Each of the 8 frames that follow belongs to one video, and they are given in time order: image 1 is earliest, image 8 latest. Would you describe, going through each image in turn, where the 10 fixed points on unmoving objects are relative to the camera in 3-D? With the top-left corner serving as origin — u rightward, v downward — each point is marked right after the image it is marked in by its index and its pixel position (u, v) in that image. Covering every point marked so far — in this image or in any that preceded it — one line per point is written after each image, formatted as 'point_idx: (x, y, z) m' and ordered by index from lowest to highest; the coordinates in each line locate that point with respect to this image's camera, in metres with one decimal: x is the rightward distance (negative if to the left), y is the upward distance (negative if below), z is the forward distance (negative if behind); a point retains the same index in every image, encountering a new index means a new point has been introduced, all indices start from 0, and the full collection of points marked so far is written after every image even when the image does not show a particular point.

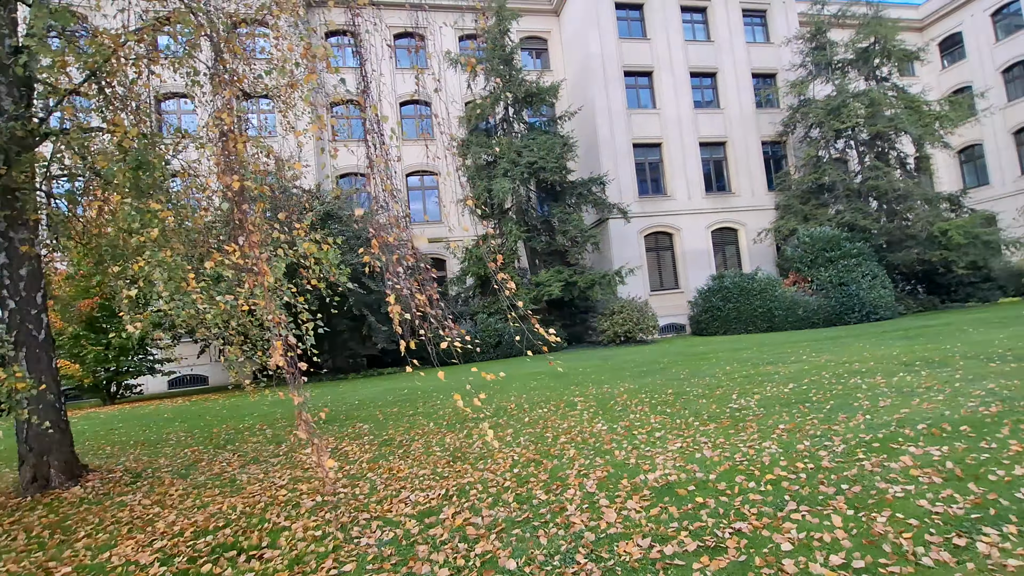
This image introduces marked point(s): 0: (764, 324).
0: (+9.4, -1.4, +18.9) m
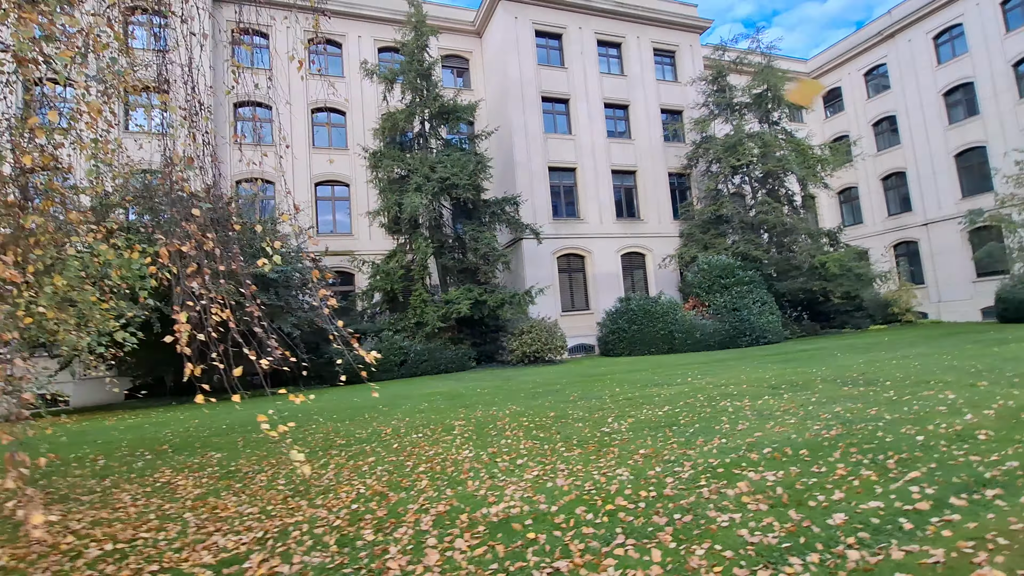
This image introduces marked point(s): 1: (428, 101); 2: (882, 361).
0: (+6.0, -2.3, +19.7) m
1: (-3.1, +6.9, +18.6) m
2: (+8.4, -1.7, +11.5) m
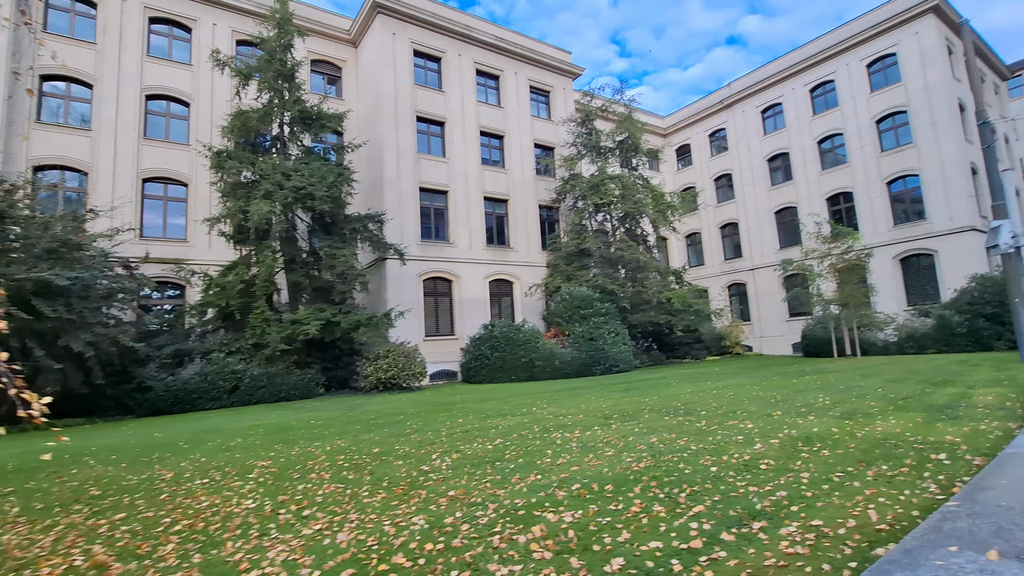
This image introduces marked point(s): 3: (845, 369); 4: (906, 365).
0: (+0.5, -3.4, +19.9) m
1: (-7.7, +6.3, +17.3) m
2: (+4.8, -2.6, +12.5) m
3: (+10.3, -2.5, +15.6) m
4: (+11.5, -2.2, +14.7) m
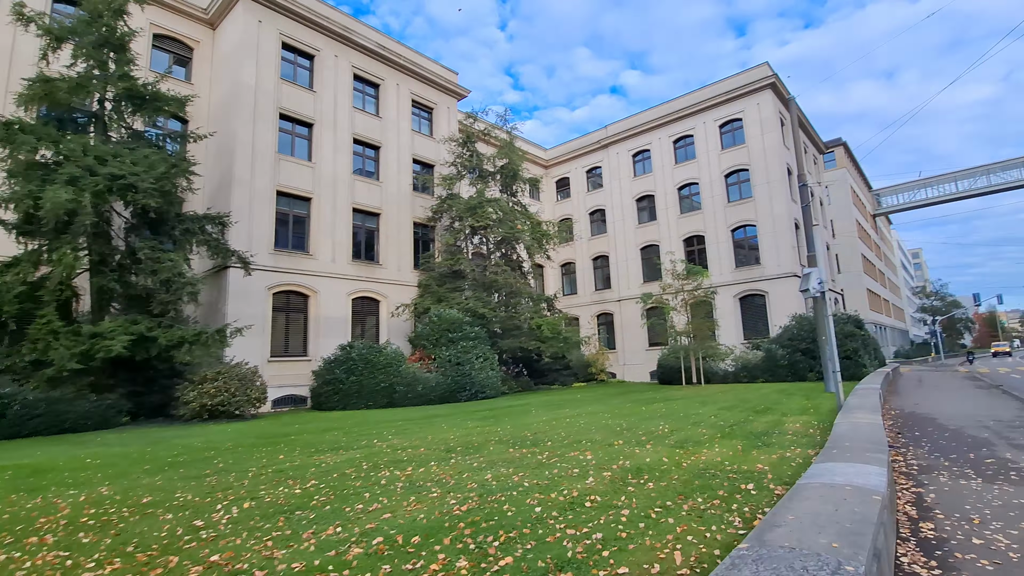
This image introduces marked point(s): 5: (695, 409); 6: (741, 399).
0: (-4.7, -4.1, +18.7) m
1: (-11.7, +6.1, +14.8) m
2: (+1.2, -3.3, +12.5) m
3: (+5.8, -3.6, +16.7) m
4: (+7.2, -3.4, +16.1) m
5: (+4.9, -3.3, +13.7) m
6: (+6.7, -3.3, +14.8) m
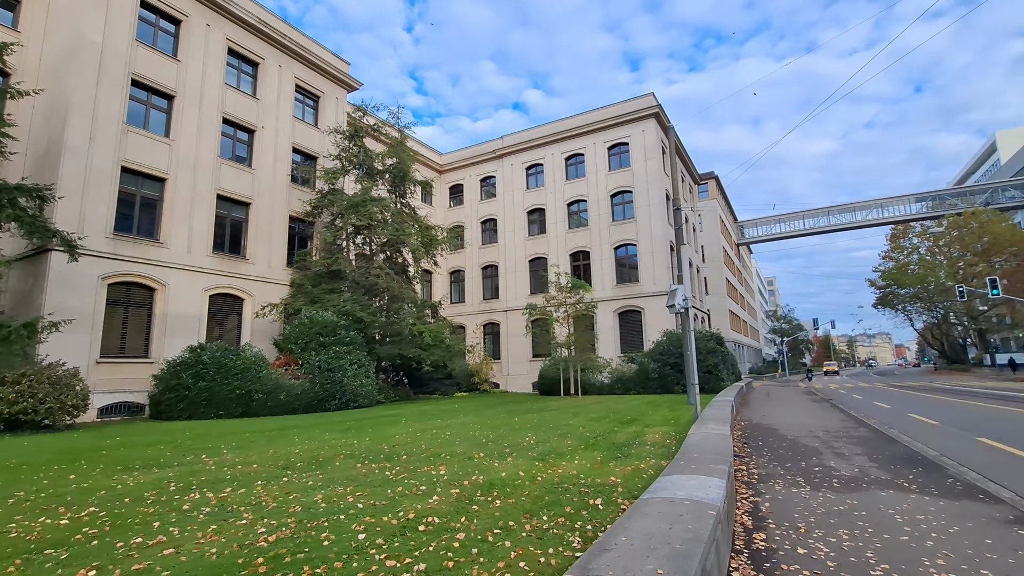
0: (-9.1, -4.0, +16.6) m
1: (-14.6, +6.7, +11.7) m
2: (-2.0, -3.3, +11.7) m
3: (+1.6, -4.0, +16.8) m
4: (+3.2, -3.8, +16.5) m
5: (+1.4, -3.5, +13.7) m
6: (+2.9, -3.7, +15.2) m
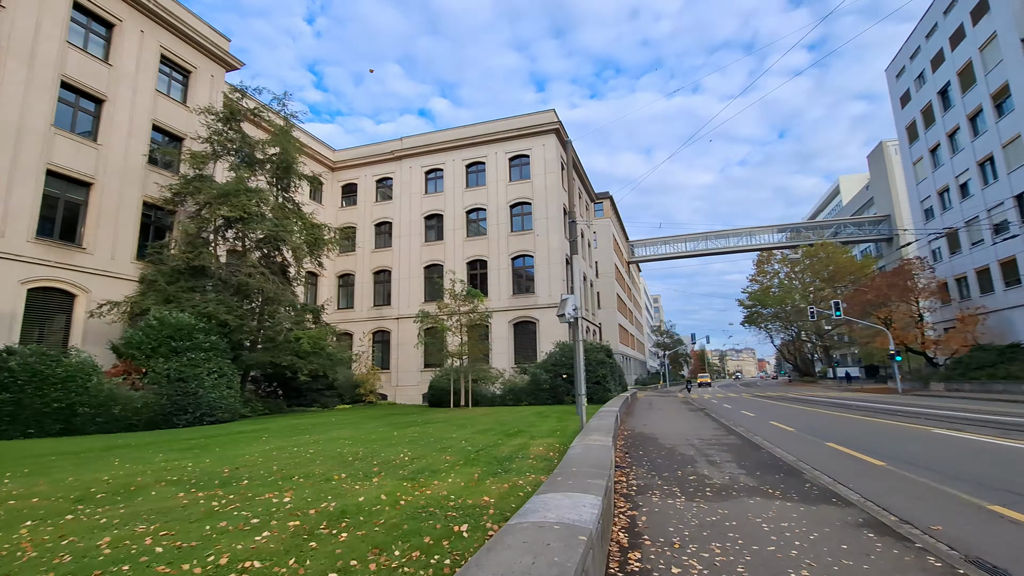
0: (-12.5, -3.8, +13.7) m
1: (-16.6, +7.2, +8.1) m
2: (-4.6, -3.3, +10.3) m
3: (-2.0, -4.2, +15.9) m
4: (-0.4, -4.1, +15.9) m
5: (-1.7, -3.7, +12.8) m
6: (-0.4, -3.9, +14.6) m
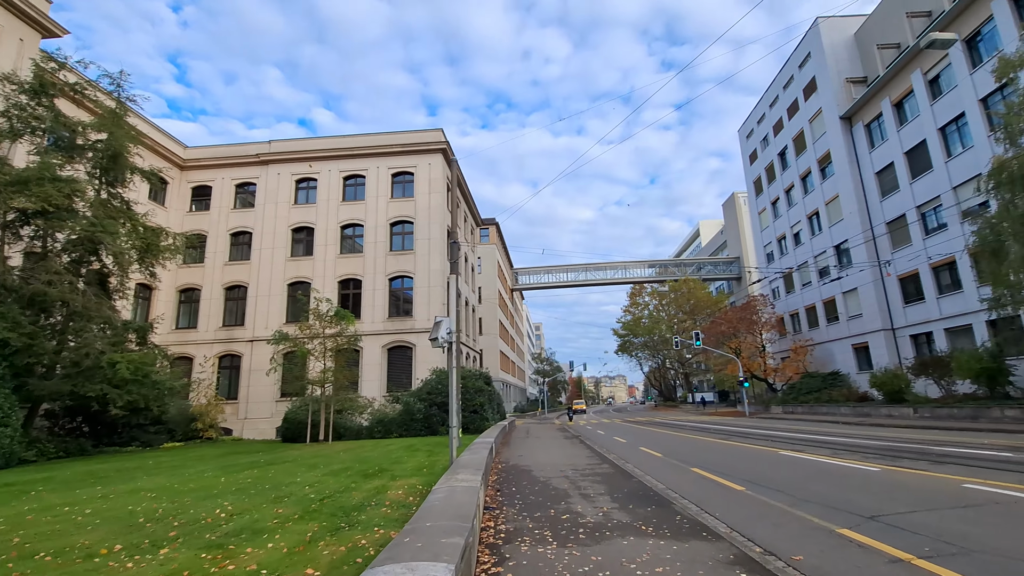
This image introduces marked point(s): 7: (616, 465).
0: (-15.5, -3.7, +9.2) m
1: (-18.0, +7.6, +3.4) m
2: (-7.0, -3.4, +7.7) m
3: (-5.8, -4.6, +13.7) m
4: (-4.2, -4.6, +14.1) m
5: (-4.7, -4.0, +10.8) m
6: (-4.0, -4.3, +12.8) m
7: (+2.6, -4.5, +12.6) m
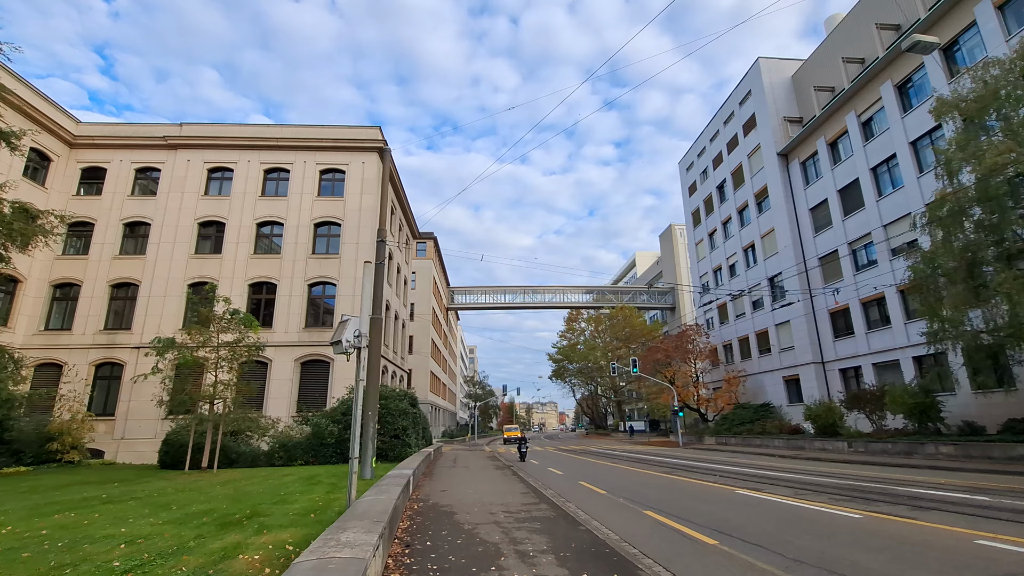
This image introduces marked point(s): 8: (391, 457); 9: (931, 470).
0: (-16.6, -2.7, +5.1) m
1: (-17.7, +9.0, -0.4) m
2: (-8.0, -2.8, +4.6) m
3: (-7.6, -4.4, +10.7) m
4: (-6.0, -4.4, +11.2) m
5: (-6.1, -3.7, +8.0) m
6: (-5.6, -4.1, +10.0) m
7: (+0.9, -4.6, +10.6) m
8: (-4.7, -6.7, +19.9) m
9: (+13.1, -5.7, +15.7) m
